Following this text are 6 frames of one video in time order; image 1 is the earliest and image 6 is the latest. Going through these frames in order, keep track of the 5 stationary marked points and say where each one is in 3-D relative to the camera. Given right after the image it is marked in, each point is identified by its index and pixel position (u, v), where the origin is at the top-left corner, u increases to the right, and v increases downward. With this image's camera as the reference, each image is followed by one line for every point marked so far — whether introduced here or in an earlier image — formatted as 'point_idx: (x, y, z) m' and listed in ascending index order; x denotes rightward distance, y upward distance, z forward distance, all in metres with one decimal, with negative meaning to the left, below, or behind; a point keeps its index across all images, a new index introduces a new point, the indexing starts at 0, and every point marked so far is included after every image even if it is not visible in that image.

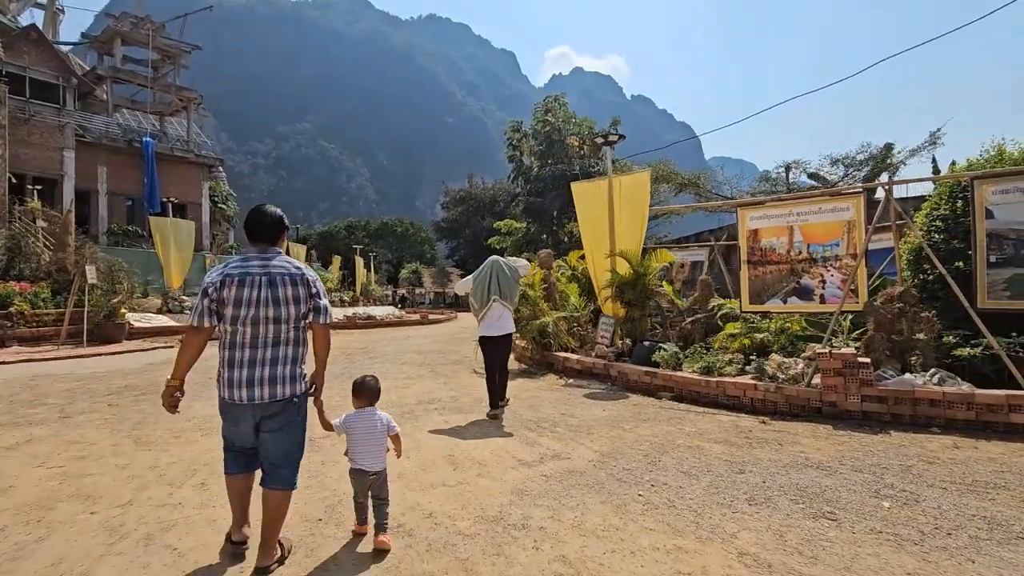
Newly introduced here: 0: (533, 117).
0: (+0.7, +5.7, +17.5) m
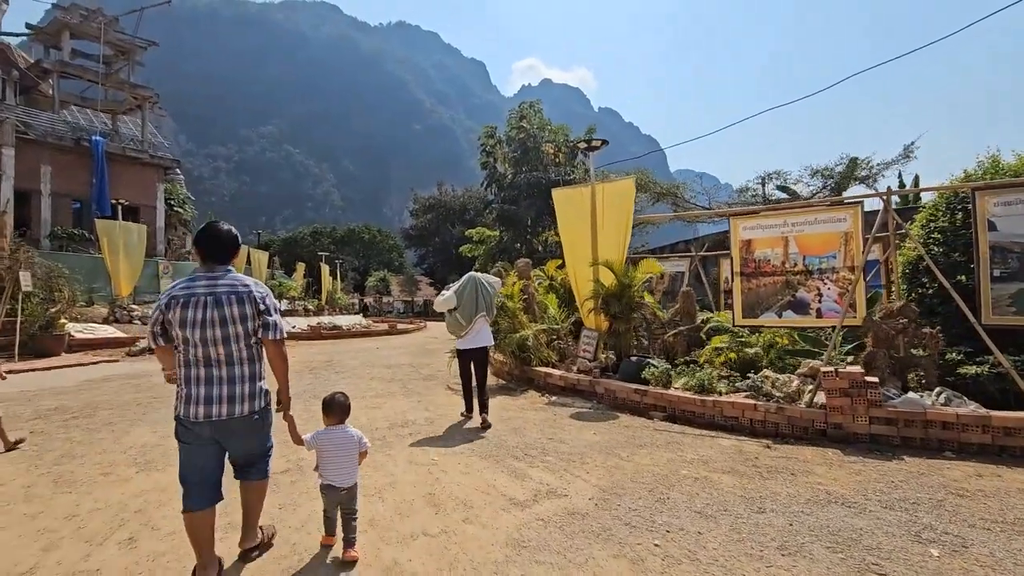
0: (-0.2, +5.4, +17.2) m
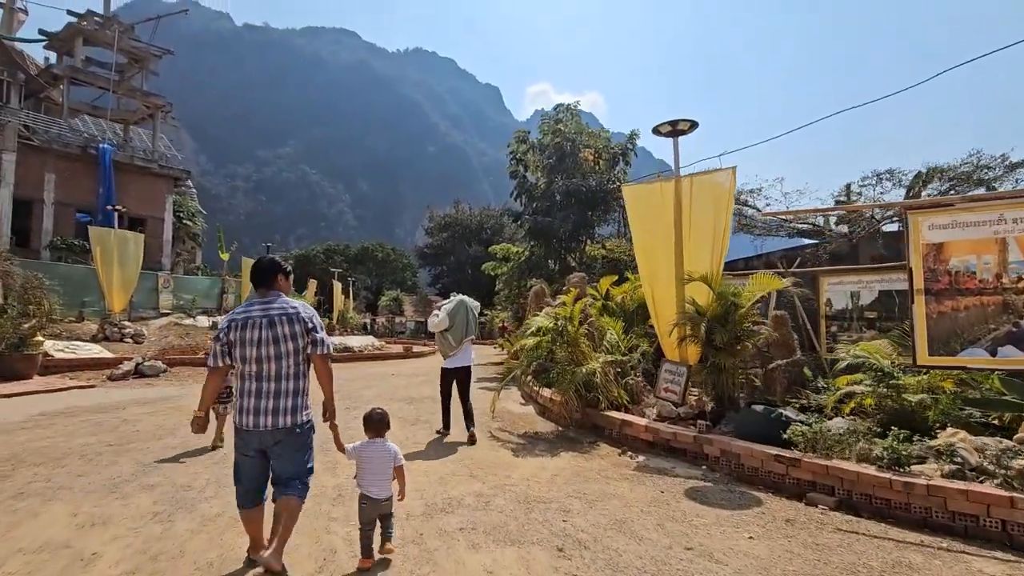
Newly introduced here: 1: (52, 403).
0: (+0.9, +4.8, +15.6) m
1: (-7.2, -1.8, +8.1) m
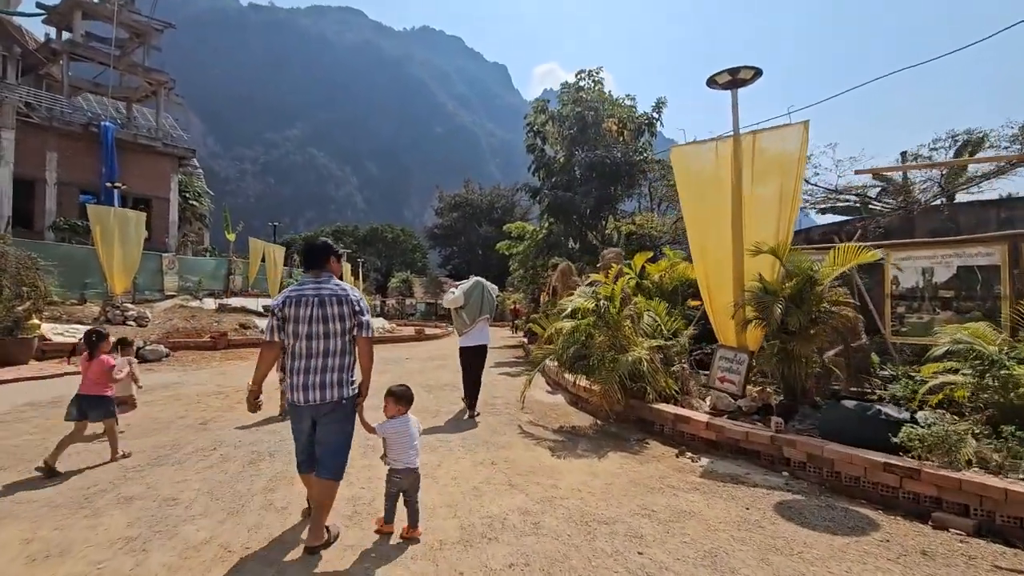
0: (+1.3, +5.4, +14.7) m
1: (-6.8, -1.5, +7.5) m
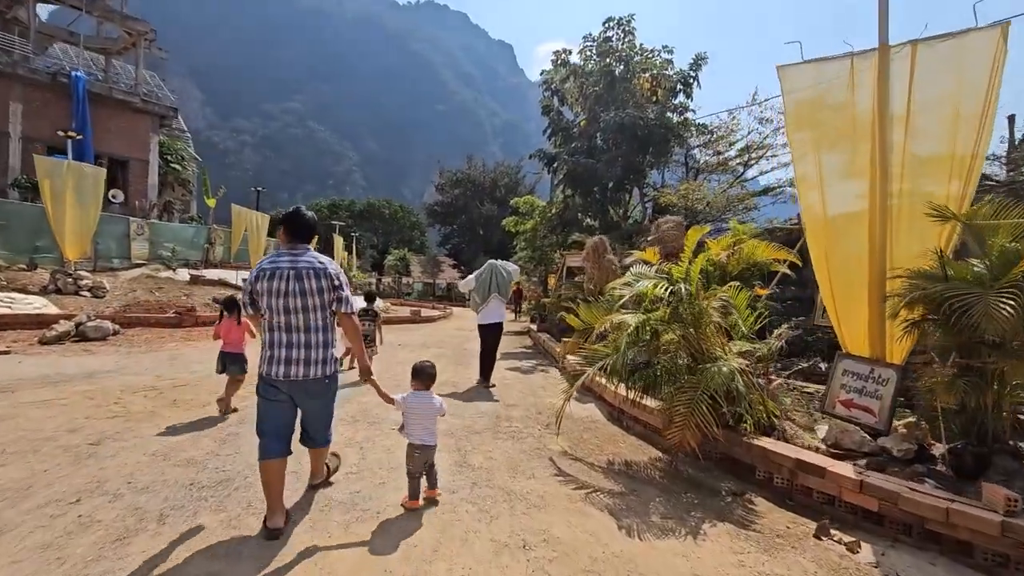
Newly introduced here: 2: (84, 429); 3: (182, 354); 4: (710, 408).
0: (+1.8, +5.8, +12.7) m
1: (-6.6, -1.0, +5.8) m
2: (-3.5, -1.1, +4.2) m
3: (-5.3, -1.1, +8.3) m
4: (+1.3, -0.8, +3.7) m
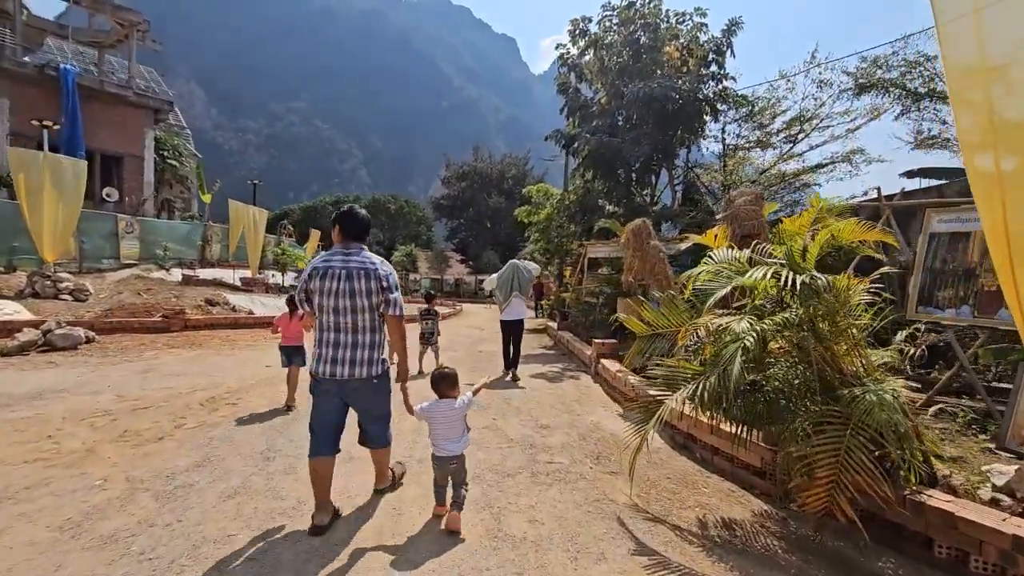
0: (+2.0, +6.0, +11.5) m
1: (-6.3, -1.1, +4.8) m
2: (-3.2, -1.2, +3.2) m
3: (-4.9, -1.1, +7.2) m
4: (+1.6, -0.8, +2.6) m
